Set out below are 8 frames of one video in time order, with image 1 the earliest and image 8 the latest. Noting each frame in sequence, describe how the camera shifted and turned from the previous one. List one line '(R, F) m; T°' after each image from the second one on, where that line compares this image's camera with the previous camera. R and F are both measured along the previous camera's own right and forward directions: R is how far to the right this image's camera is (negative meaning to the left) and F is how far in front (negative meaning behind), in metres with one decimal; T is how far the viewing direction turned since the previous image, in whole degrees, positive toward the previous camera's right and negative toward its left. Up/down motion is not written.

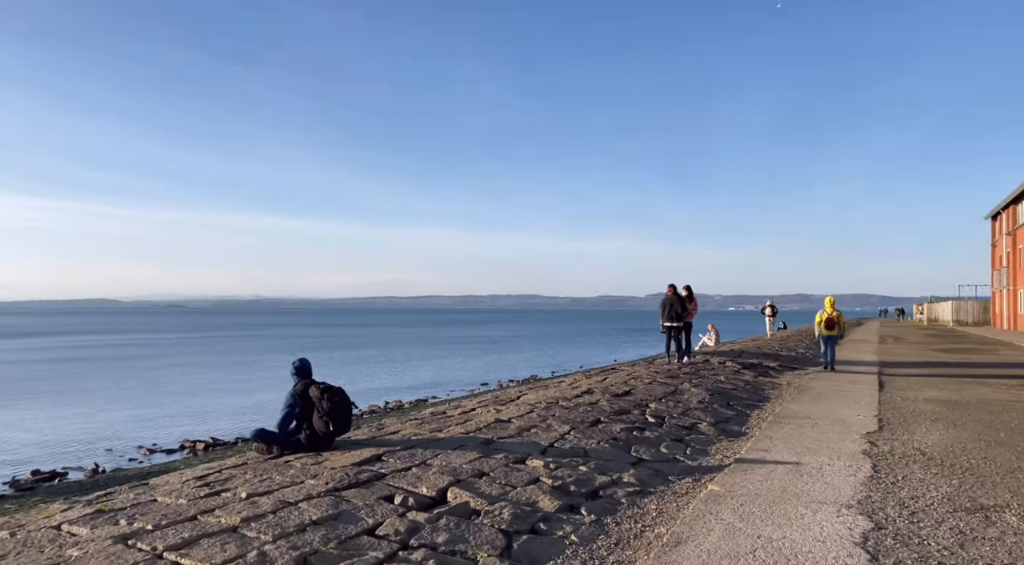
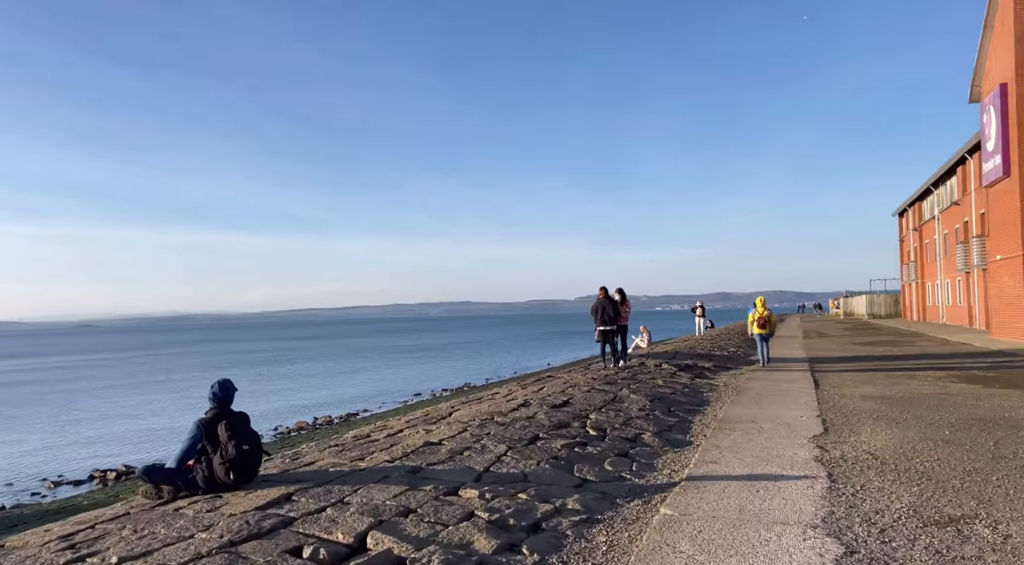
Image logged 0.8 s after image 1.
(+0.1, +0.6) m; +6°
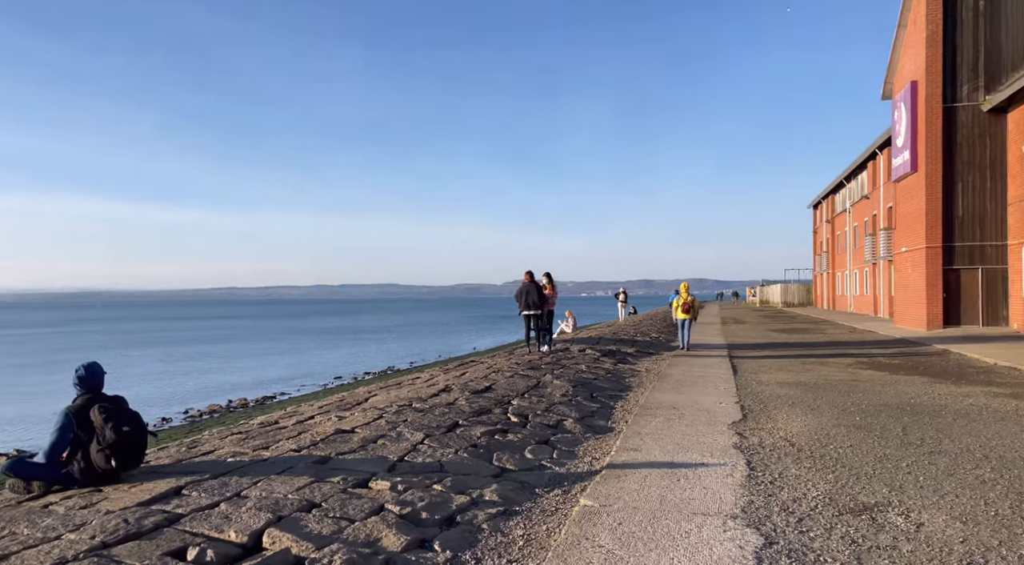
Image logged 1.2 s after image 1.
(+0.1, +0.3) m; +6°
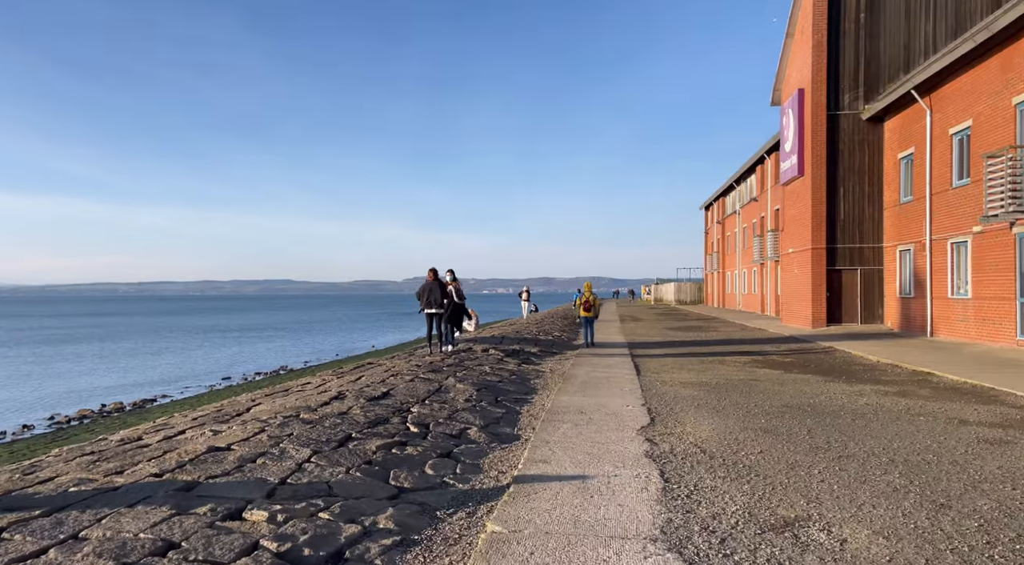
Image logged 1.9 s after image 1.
(0.0, +0.5) m; +8°
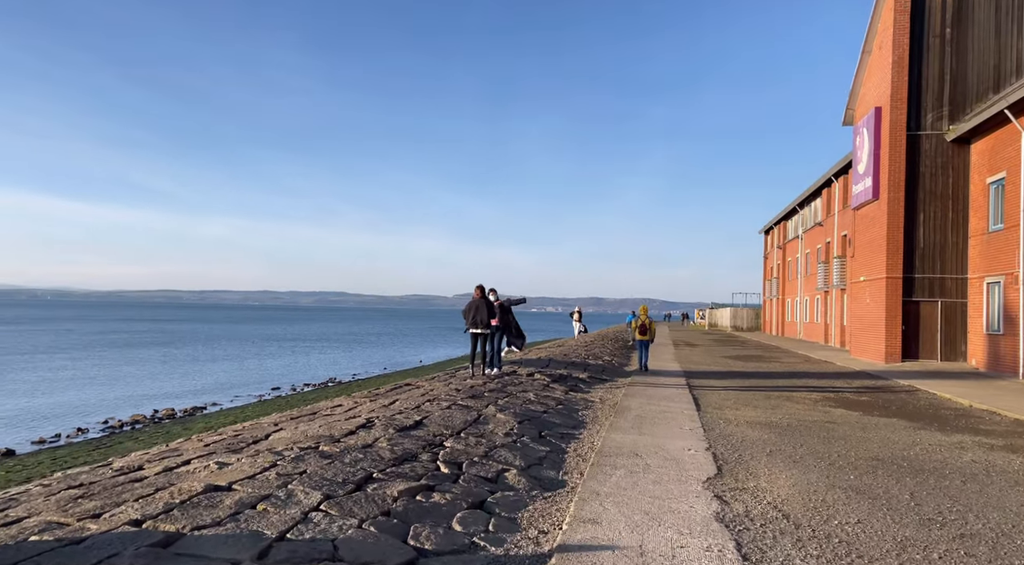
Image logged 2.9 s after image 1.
(0.0, +0.9) m; -4°
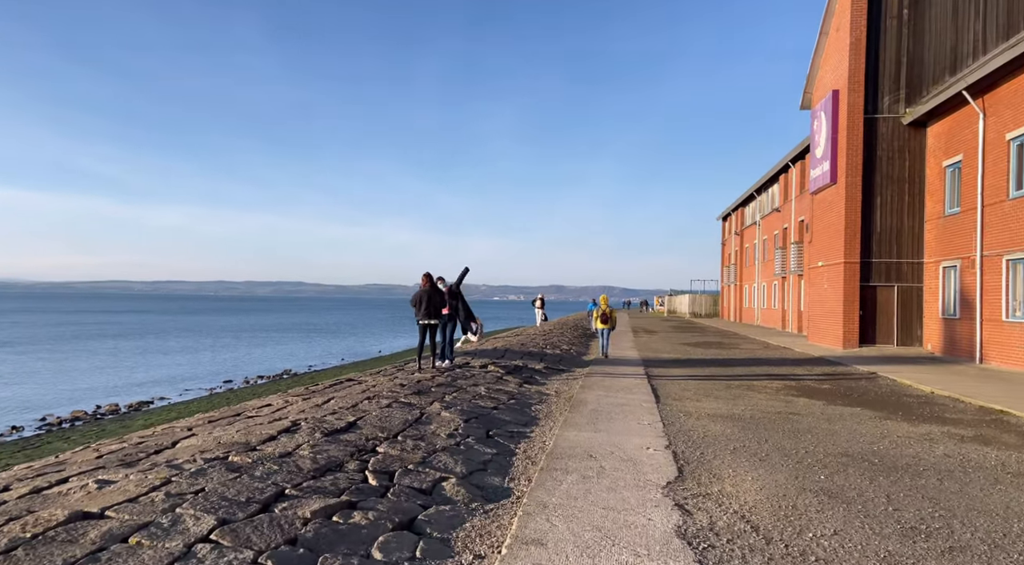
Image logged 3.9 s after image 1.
(+0.2, +0.7) m; +3°
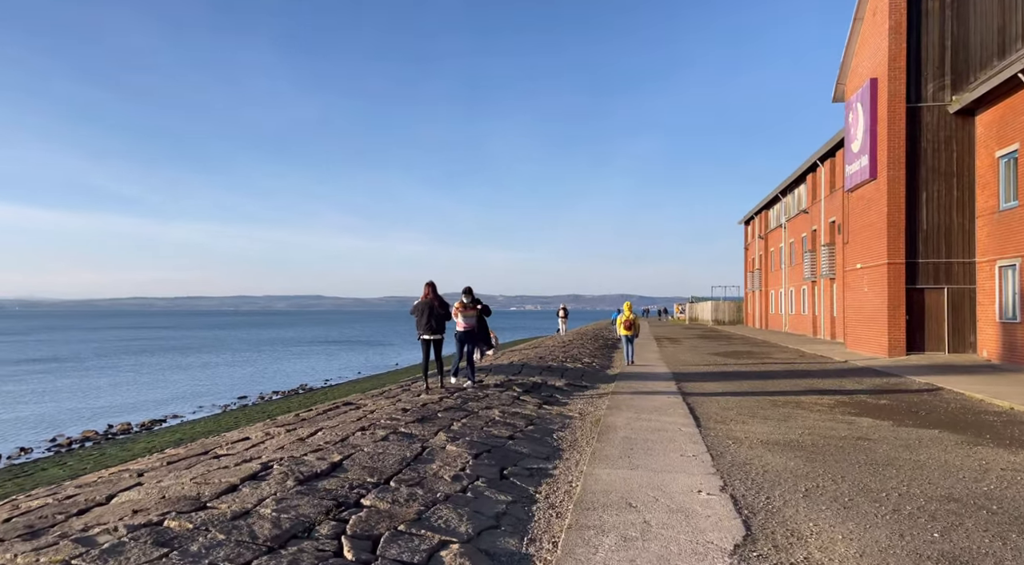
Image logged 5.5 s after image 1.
(0.0, +1.3) m; -1°
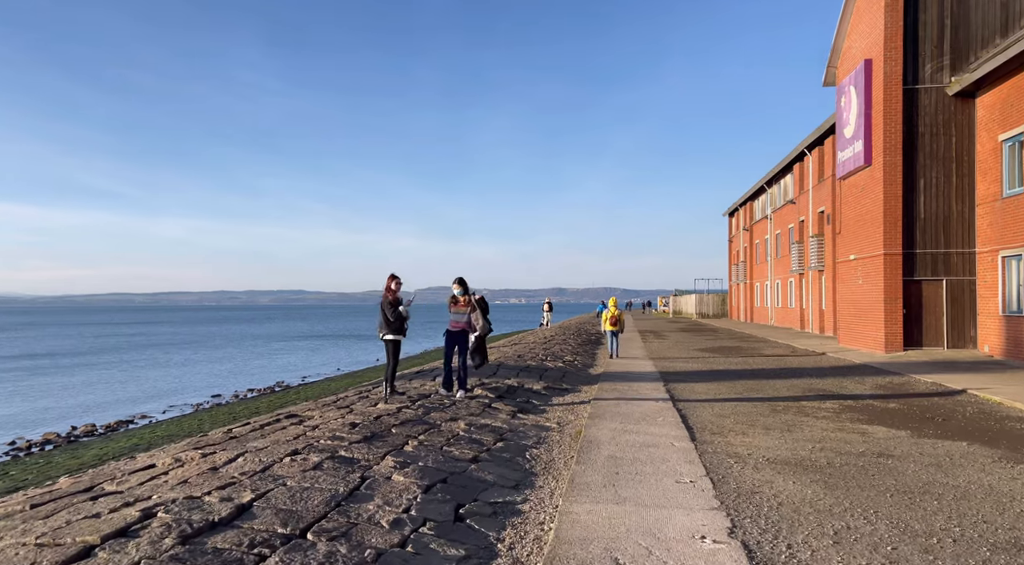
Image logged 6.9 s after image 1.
(+0.2, +1.2) m; +1°
